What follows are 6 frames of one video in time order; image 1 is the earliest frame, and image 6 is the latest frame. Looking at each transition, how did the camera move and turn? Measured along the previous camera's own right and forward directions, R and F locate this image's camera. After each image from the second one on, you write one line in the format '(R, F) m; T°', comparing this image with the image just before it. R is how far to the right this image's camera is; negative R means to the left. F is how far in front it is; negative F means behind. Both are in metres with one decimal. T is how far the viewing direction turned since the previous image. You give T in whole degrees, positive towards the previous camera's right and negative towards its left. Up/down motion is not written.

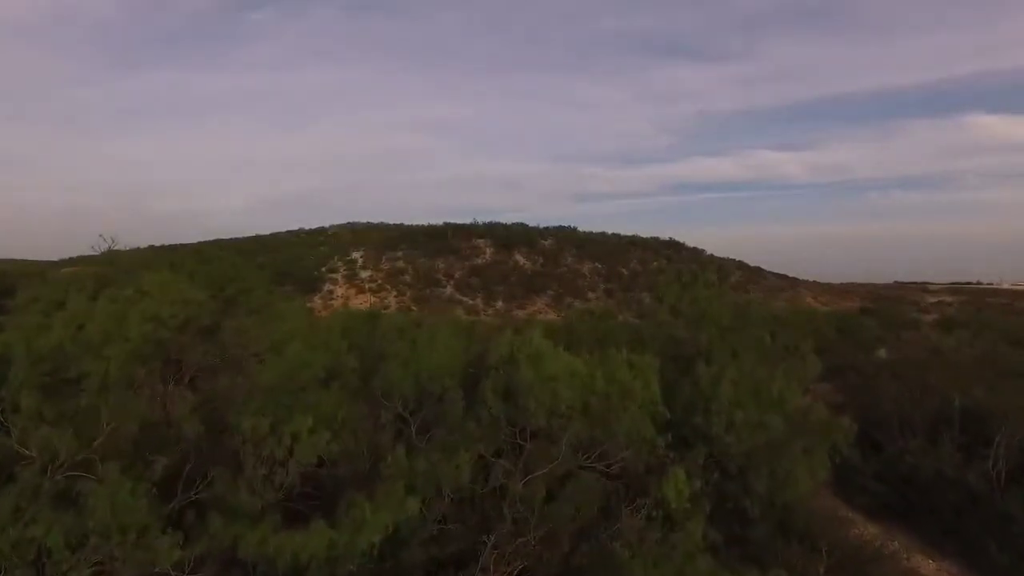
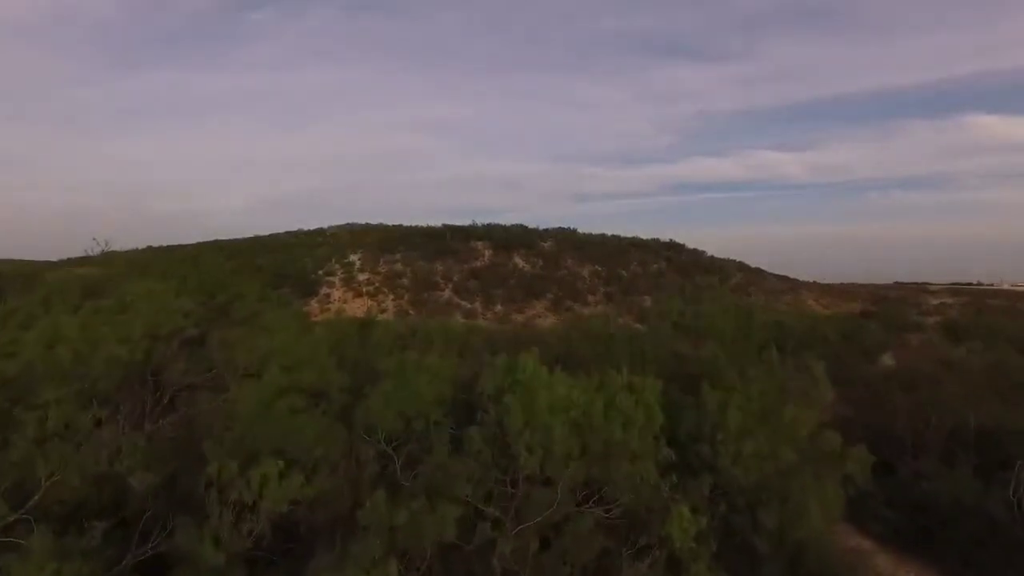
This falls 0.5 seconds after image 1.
(+0.1, +0.5) m; 0°
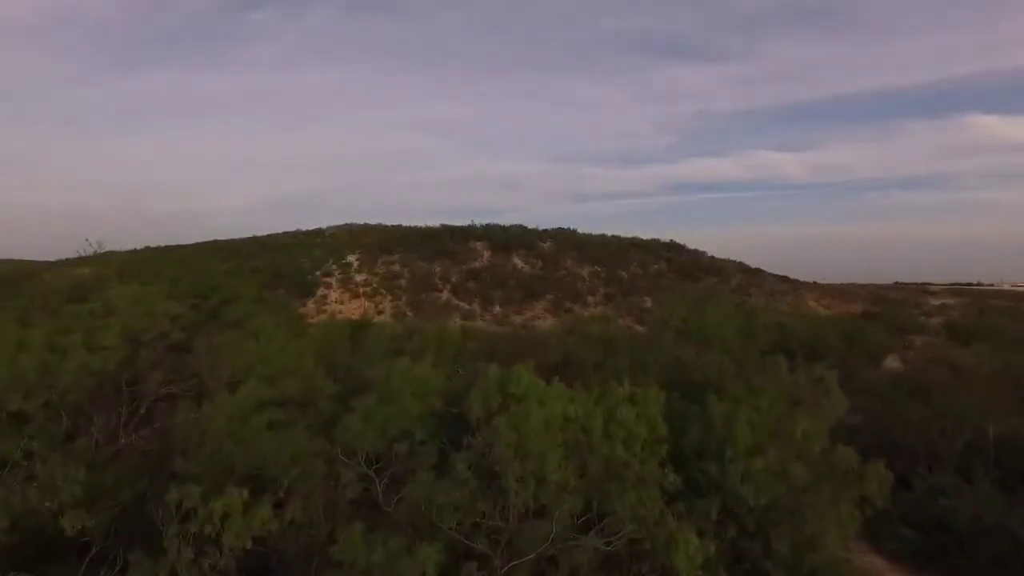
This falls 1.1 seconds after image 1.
(+0.1, +0.5) m; 0°
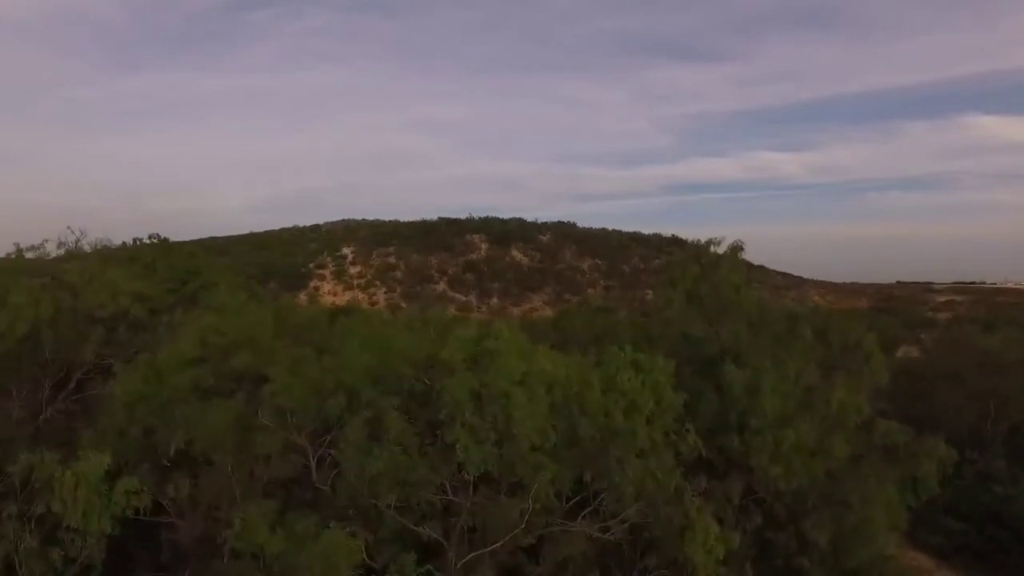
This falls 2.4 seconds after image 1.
(+0.2, +1.4) m; 0°
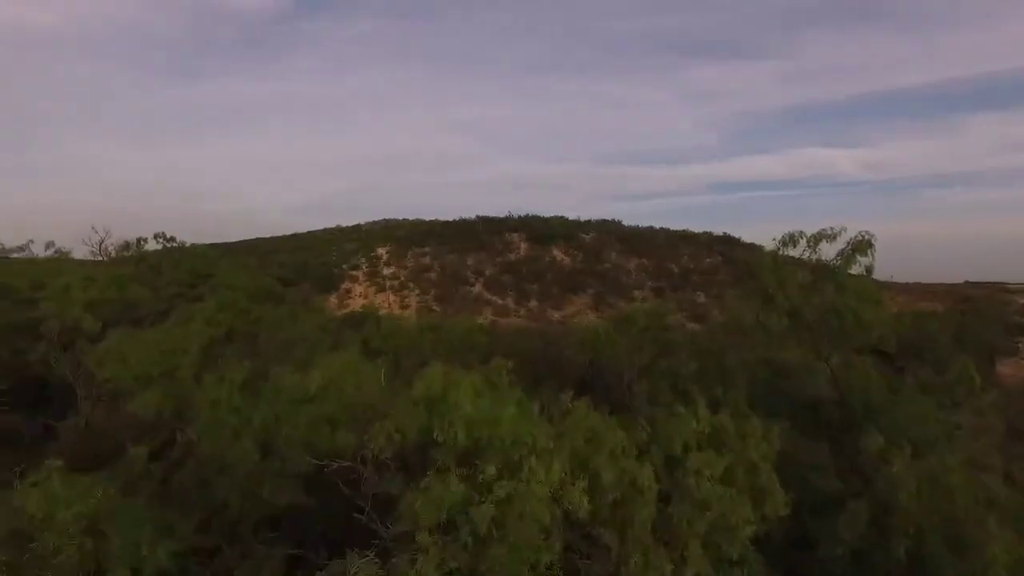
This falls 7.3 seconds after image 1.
(+0.2, +3.0) m; -3°
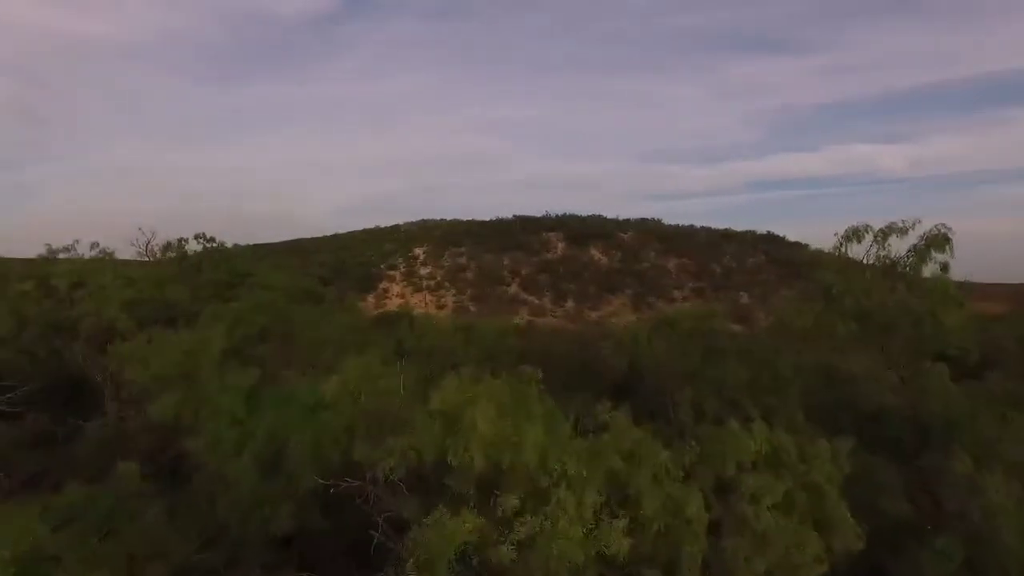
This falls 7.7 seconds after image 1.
(+0.1, +0.6) m; -3°
